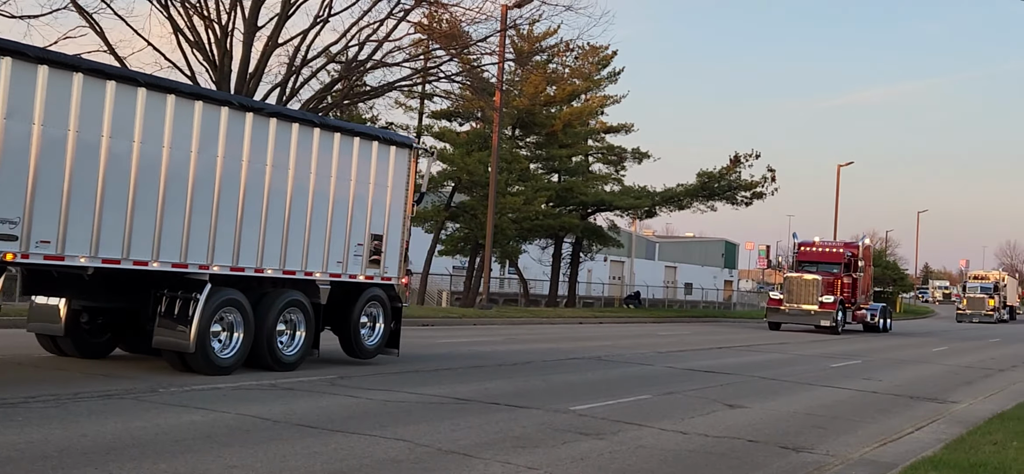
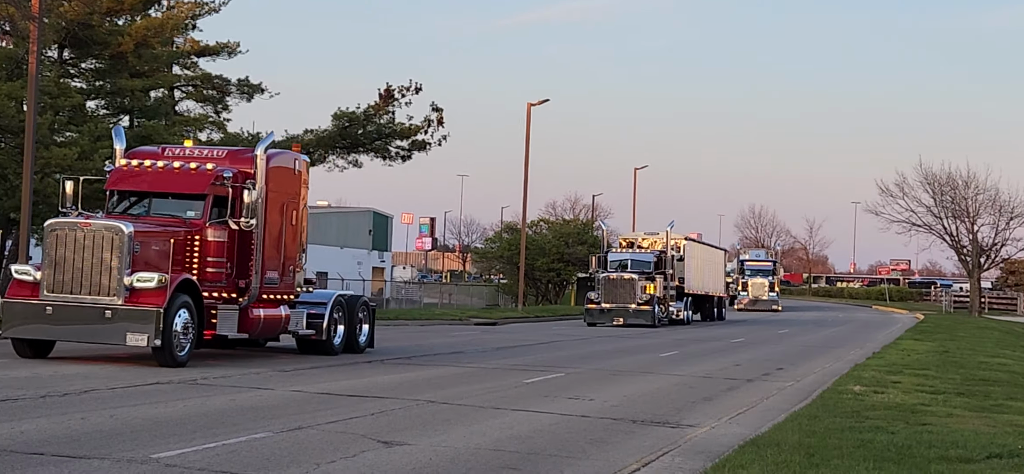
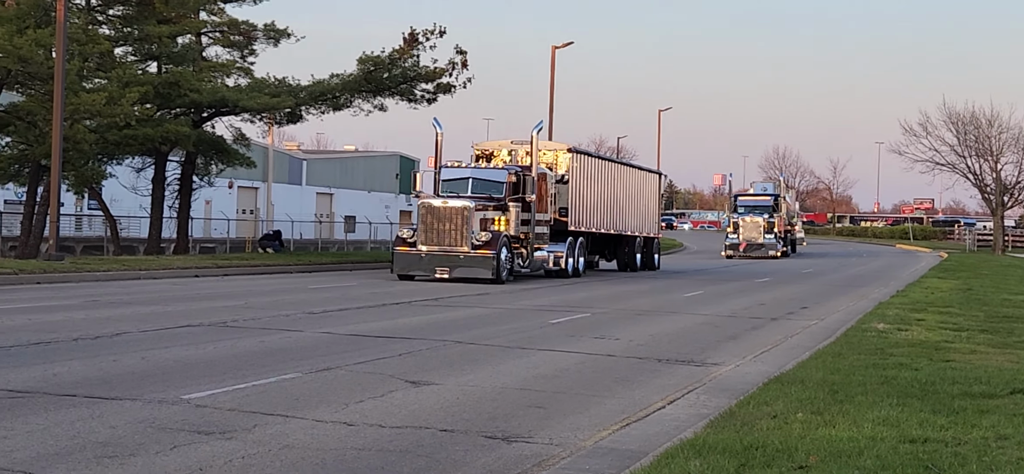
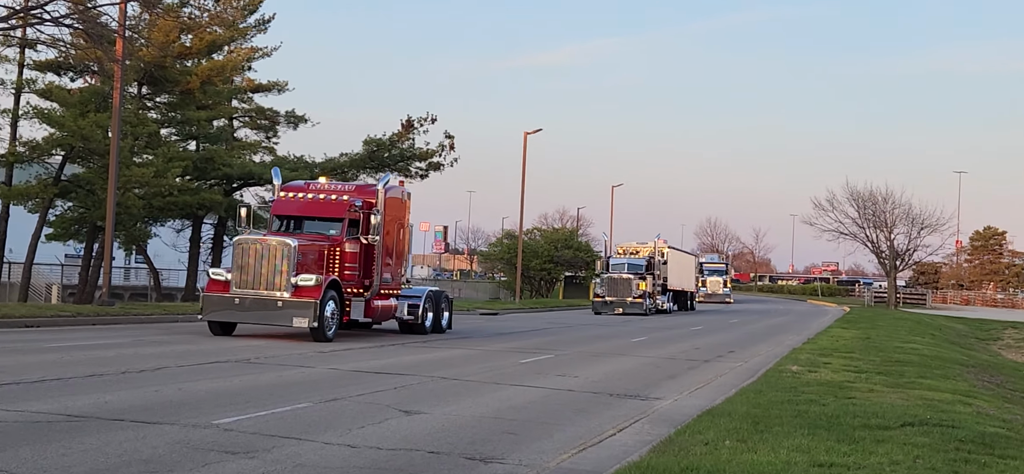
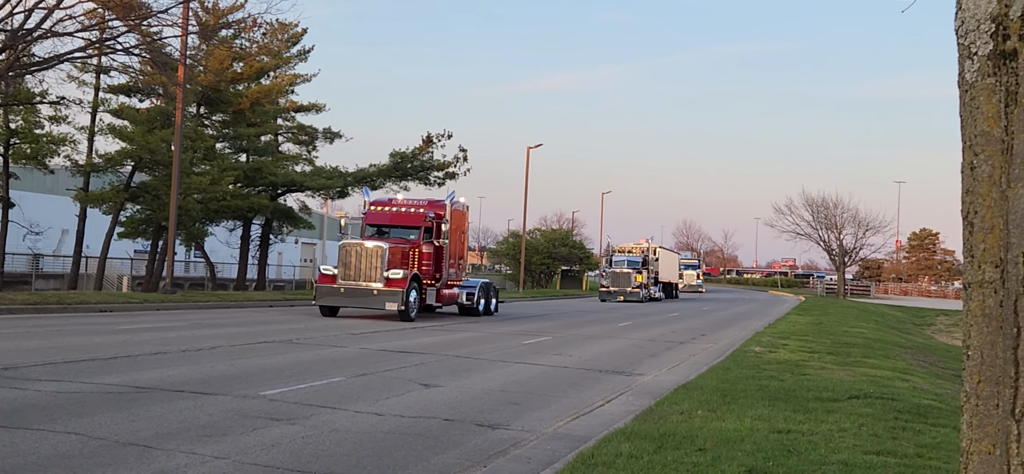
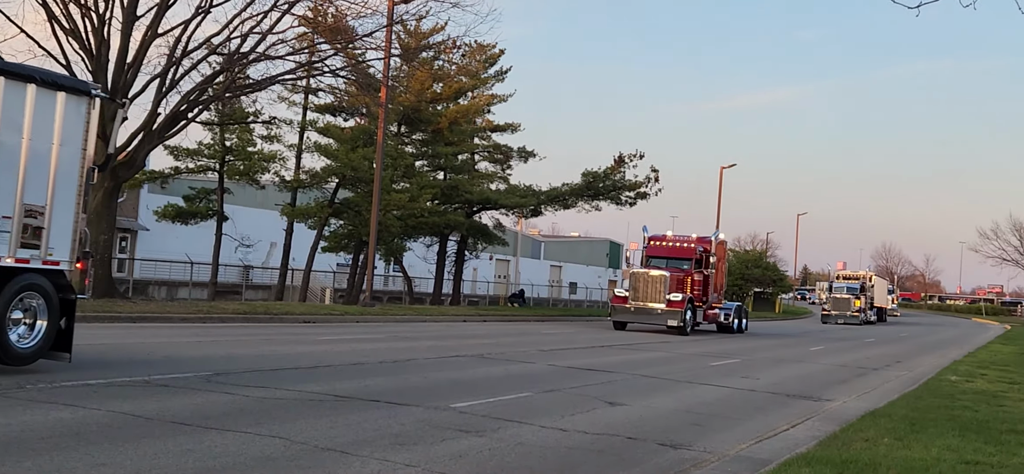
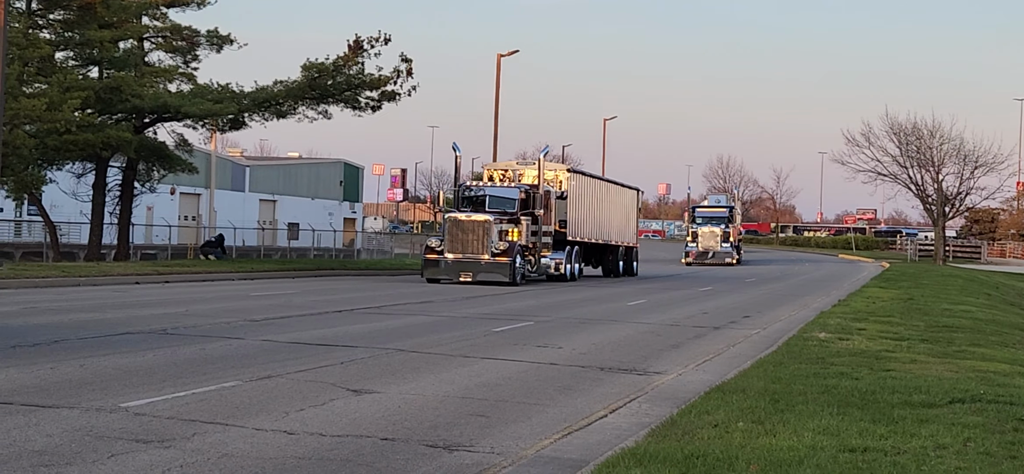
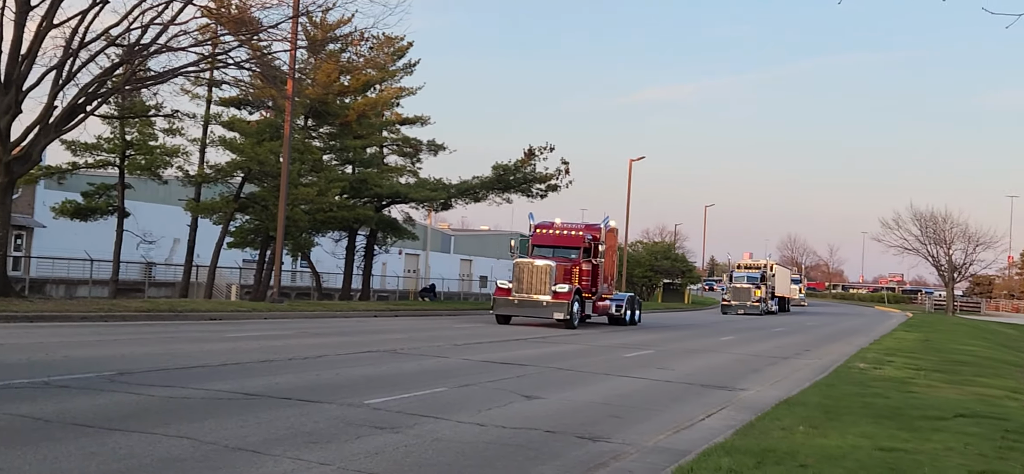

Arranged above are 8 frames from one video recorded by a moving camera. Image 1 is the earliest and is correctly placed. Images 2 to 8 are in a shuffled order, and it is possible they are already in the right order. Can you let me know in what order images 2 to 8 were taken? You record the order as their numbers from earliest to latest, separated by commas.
6, 8, 5, 4, 2, 7, 3
